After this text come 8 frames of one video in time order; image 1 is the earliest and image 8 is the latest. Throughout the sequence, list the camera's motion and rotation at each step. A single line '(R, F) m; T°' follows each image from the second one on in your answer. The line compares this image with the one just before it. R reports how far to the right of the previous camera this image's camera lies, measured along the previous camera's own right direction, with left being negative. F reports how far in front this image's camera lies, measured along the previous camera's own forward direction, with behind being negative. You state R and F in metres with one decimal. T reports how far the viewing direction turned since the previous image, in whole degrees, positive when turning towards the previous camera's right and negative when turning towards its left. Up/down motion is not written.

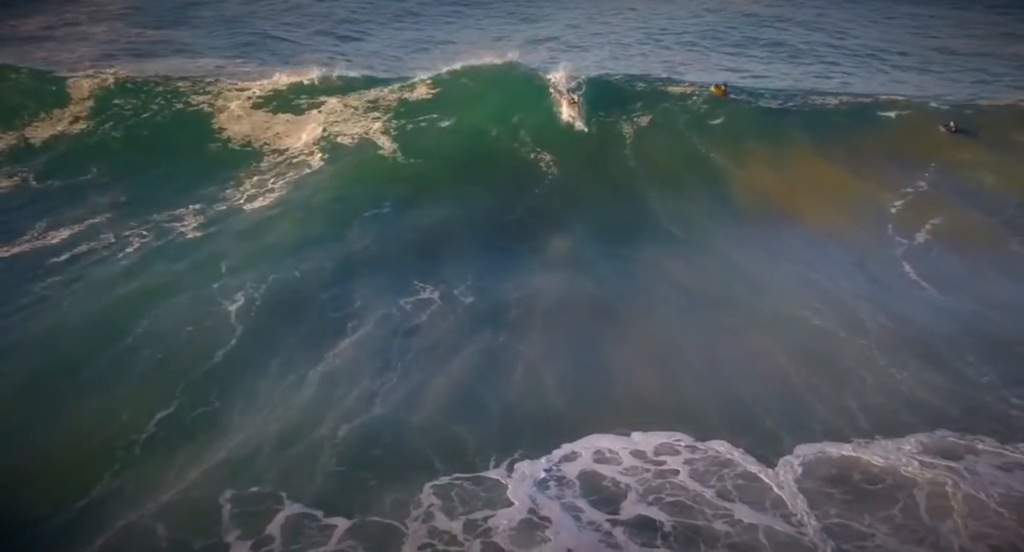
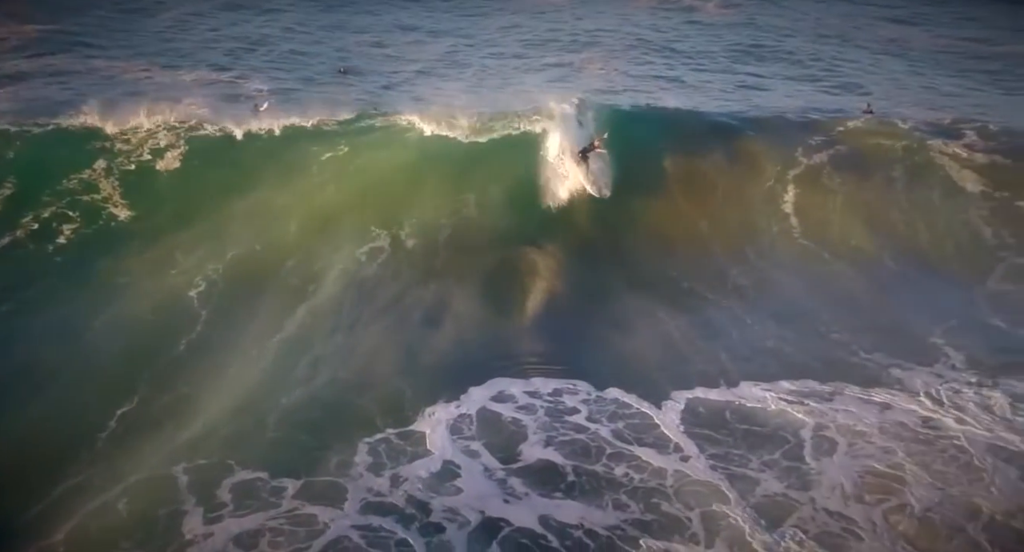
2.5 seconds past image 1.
(+1.2, -0.7) m; -2°
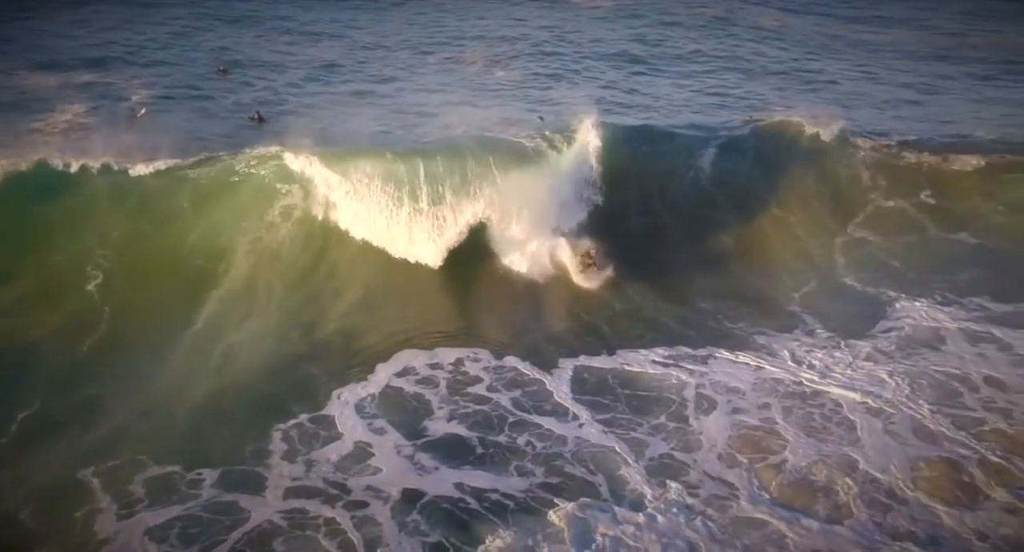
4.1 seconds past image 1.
(0.0, -0.8) m; +6°
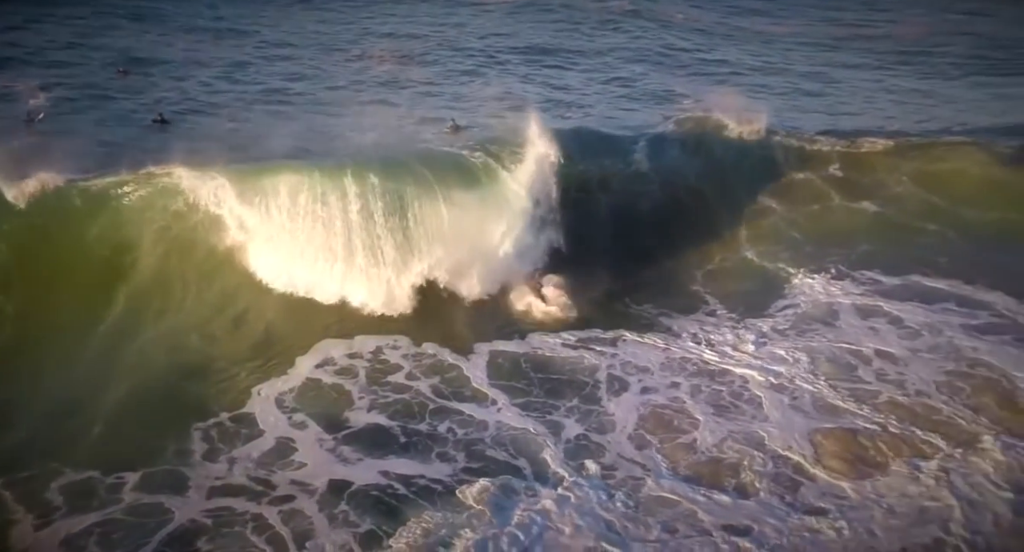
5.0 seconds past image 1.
(0.0, -0.3) m; +5°
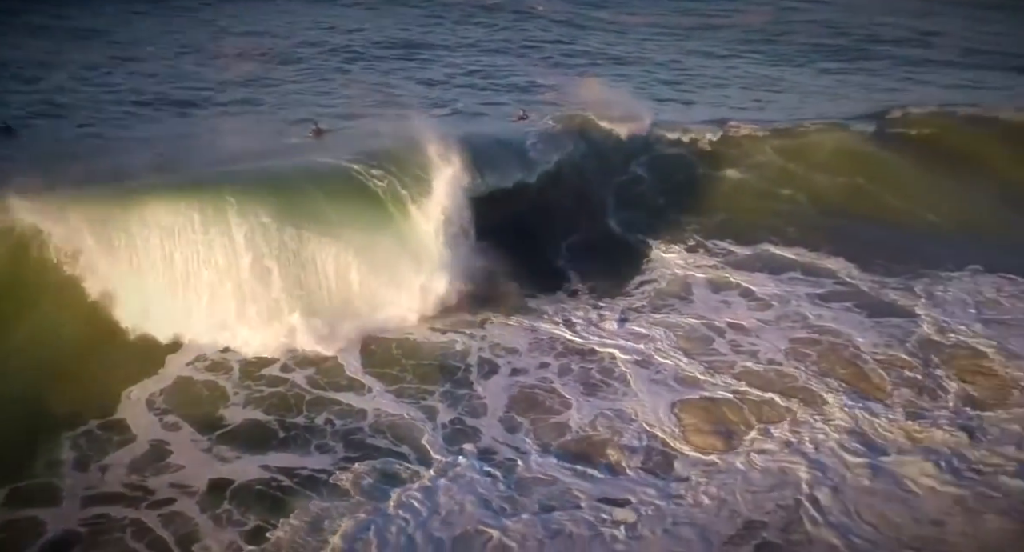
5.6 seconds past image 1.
(+0.1, -0.4) m; +7°
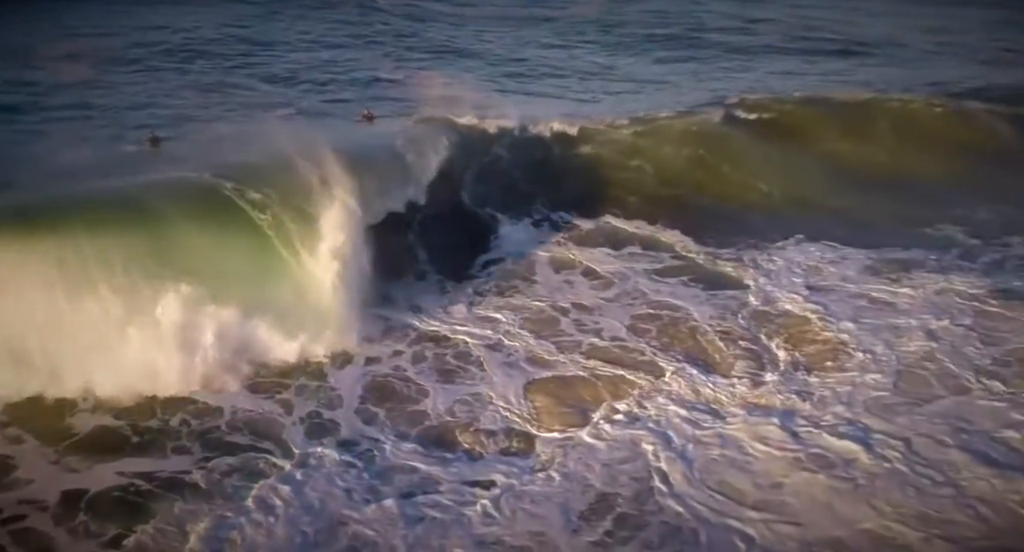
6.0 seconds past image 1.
(+0.1, -0.4) m; +8°
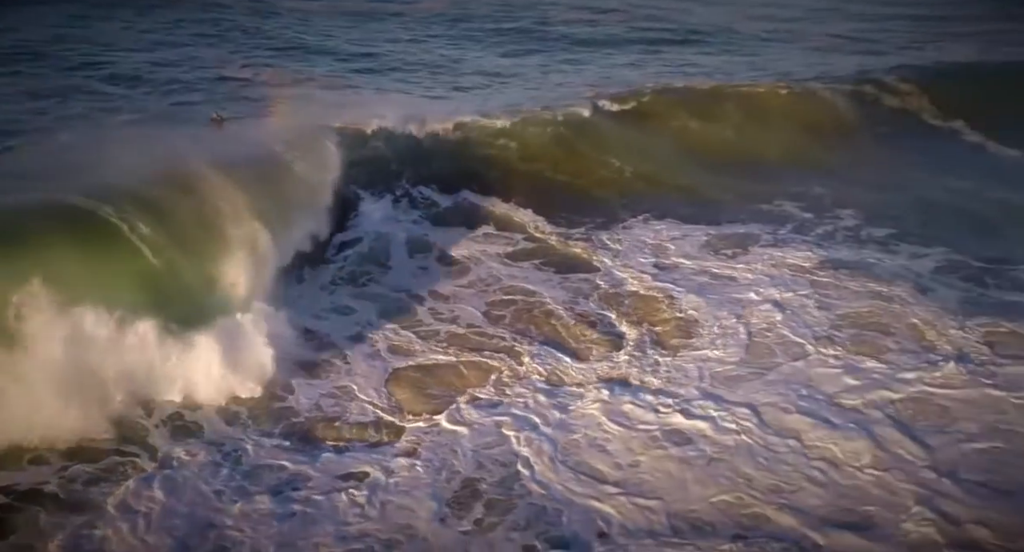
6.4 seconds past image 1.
(+0.1, -0.5) m; +8°
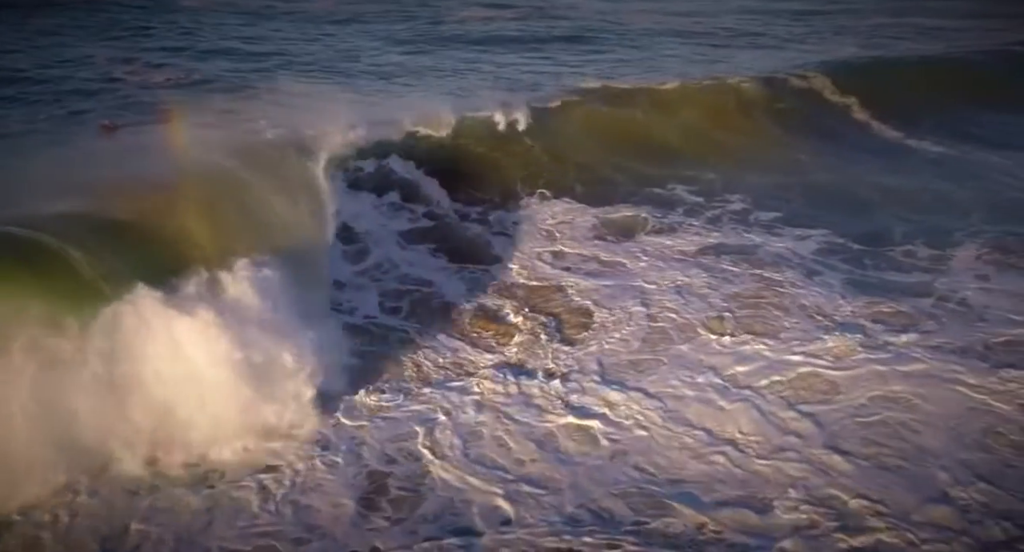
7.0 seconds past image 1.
(0.0, -0.6) m; +6°
